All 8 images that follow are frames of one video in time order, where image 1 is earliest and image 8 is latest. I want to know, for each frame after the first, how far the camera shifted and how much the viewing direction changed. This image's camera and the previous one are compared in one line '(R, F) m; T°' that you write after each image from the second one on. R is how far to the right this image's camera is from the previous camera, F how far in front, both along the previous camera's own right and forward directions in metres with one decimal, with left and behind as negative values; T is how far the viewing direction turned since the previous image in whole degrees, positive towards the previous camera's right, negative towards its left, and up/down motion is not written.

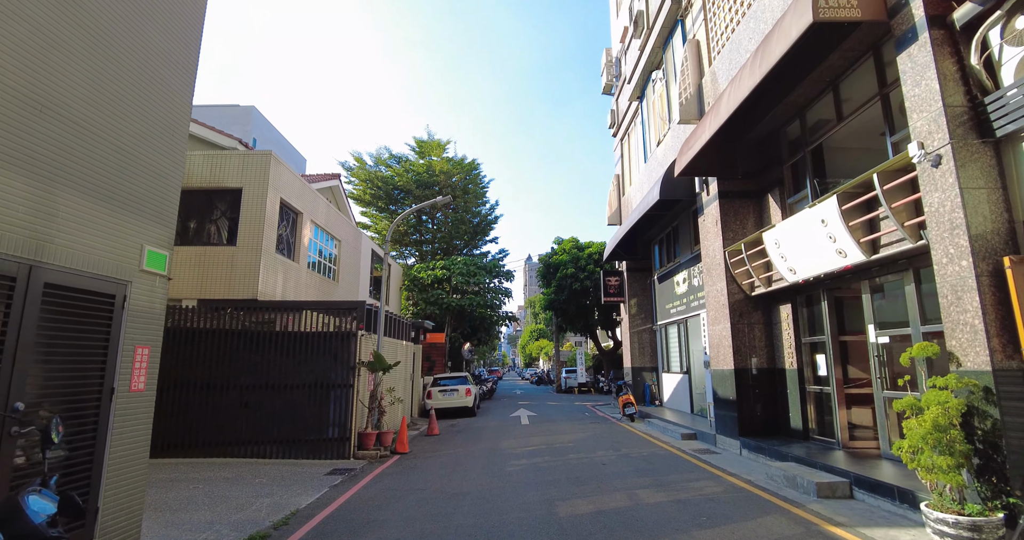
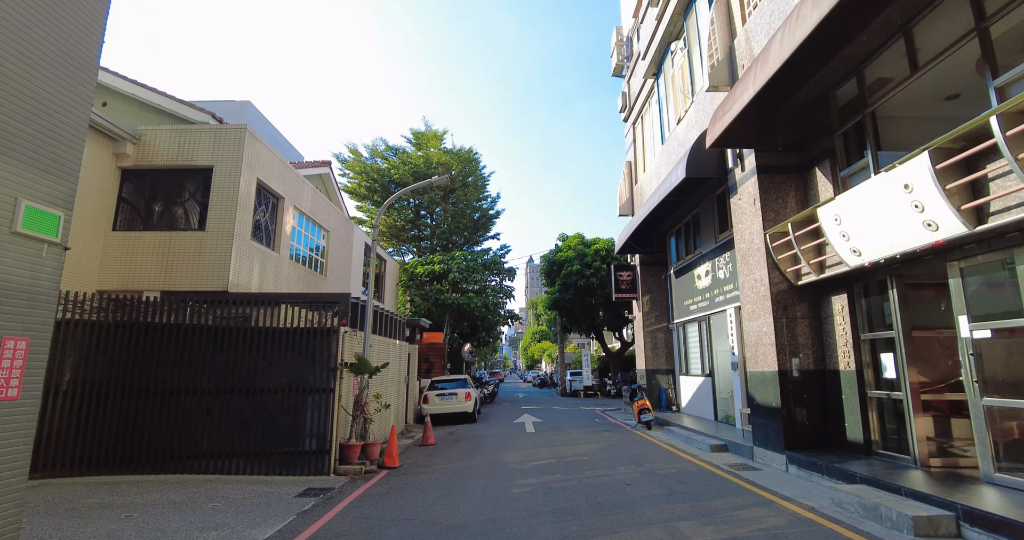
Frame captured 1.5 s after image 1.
(-0.1, +1.4) m; 0°
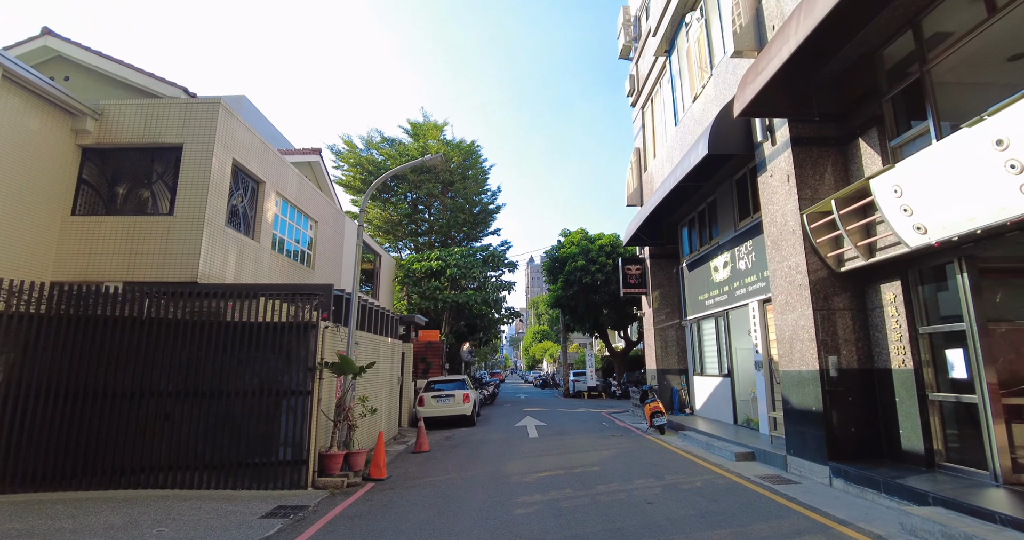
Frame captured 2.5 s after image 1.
(0.0, +1.0) m; 0°
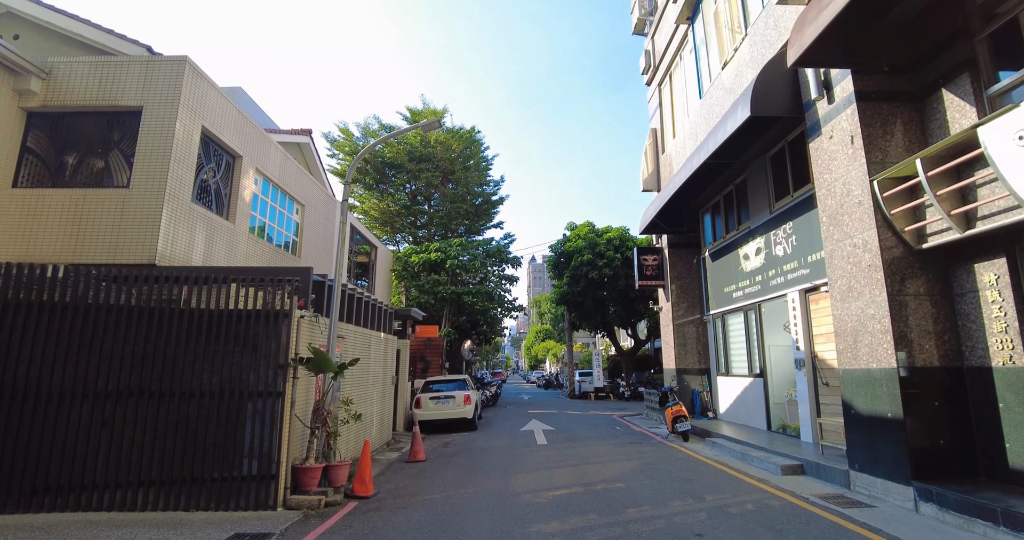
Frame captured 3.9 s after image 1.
(-0.1, +1.3) m; 0°
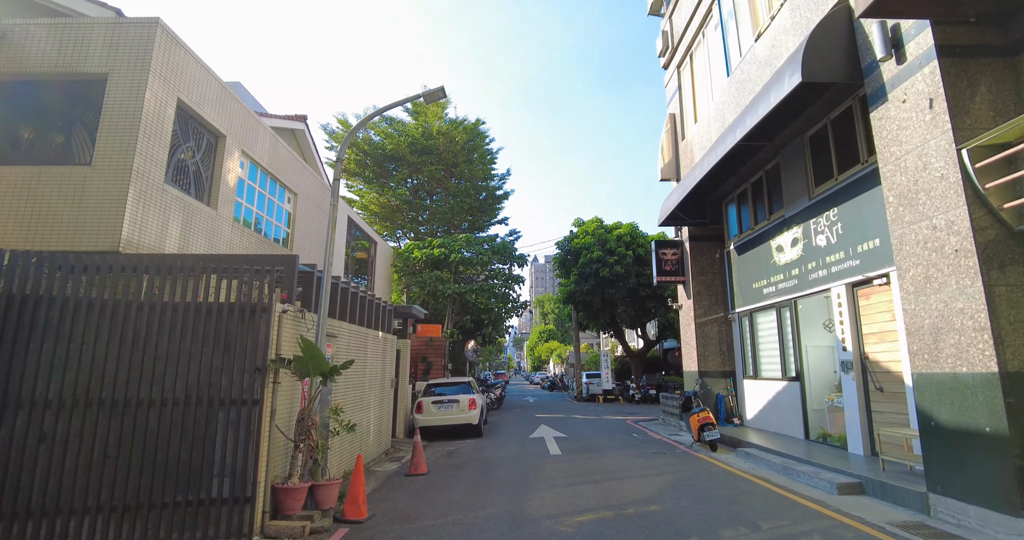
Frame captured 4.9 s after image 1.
(-0.2, +1.0) m; 0°
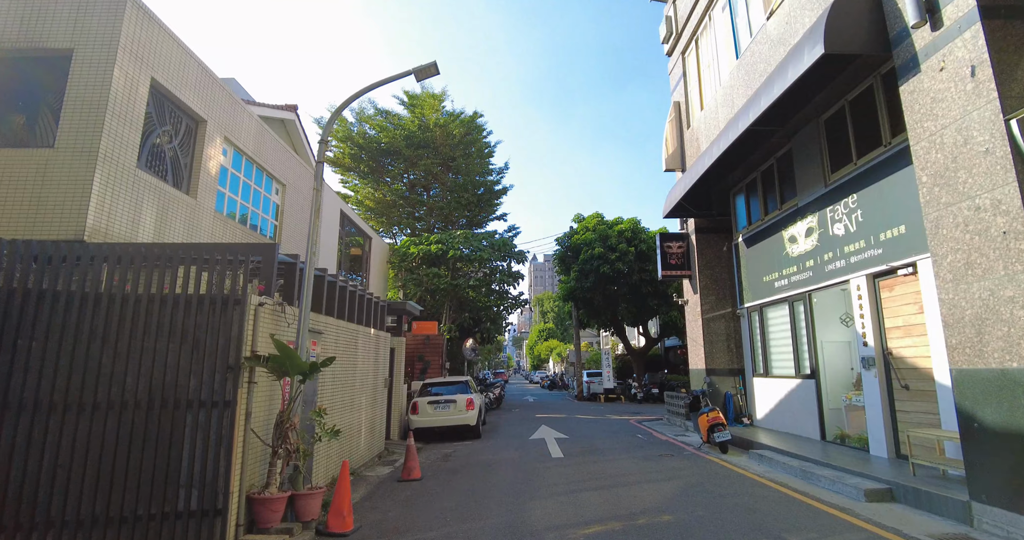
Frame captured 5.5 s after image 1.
(0.0, +0.5) m; 0°
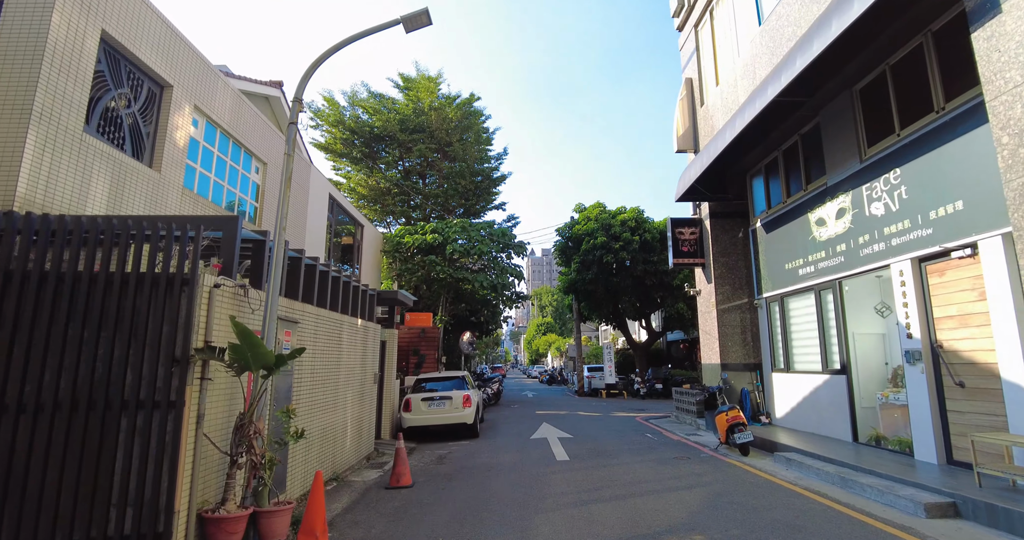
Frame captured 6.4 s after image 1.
(-0.1, +0.9) m; 0°
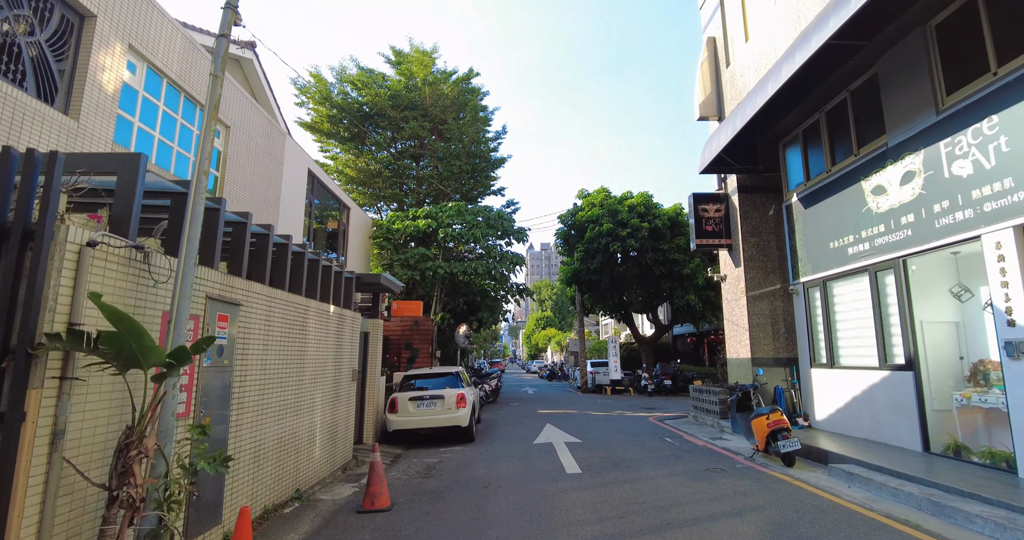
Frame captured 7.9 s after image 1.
(0.0, +1.4) m; 0°
